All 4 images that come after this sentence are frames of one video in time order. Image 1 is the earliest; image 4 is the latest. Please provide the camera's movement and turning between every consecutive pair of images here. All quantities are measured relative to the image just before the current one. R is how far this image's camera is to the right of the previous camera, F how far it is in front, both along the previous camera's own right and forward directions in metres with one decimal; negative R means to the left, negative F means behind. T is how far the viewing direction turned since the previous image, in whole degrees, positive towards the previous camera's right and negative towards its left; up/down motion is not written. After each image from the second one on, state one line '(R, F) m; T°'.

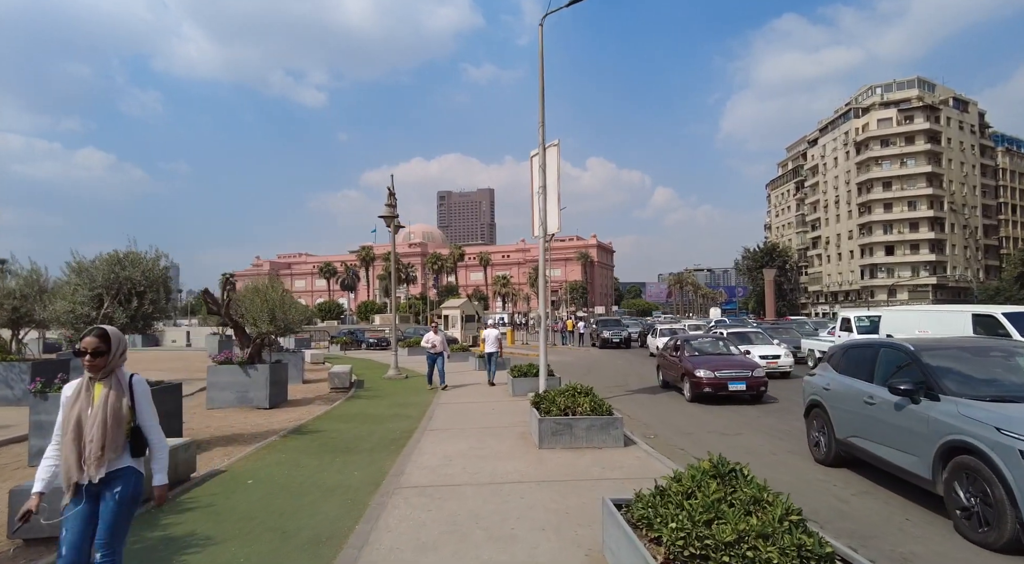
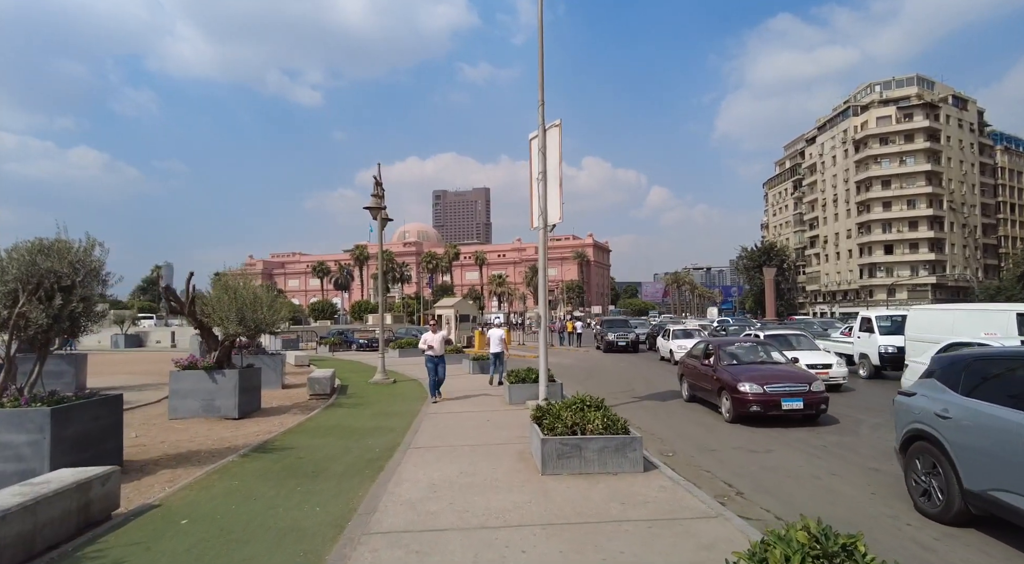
(0.0, +1.3) m; 0°
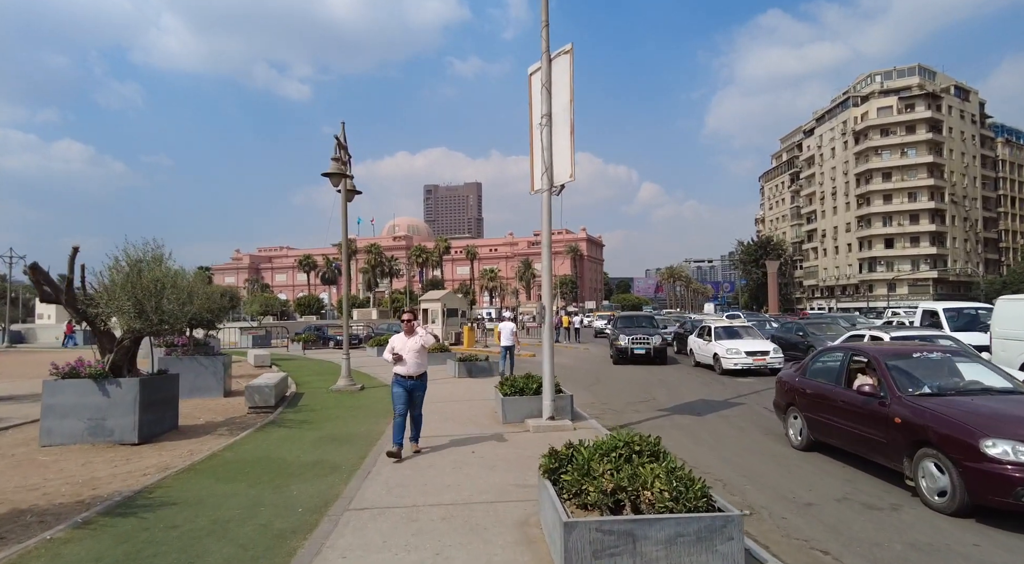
(0.0, +3.1) m; +1°
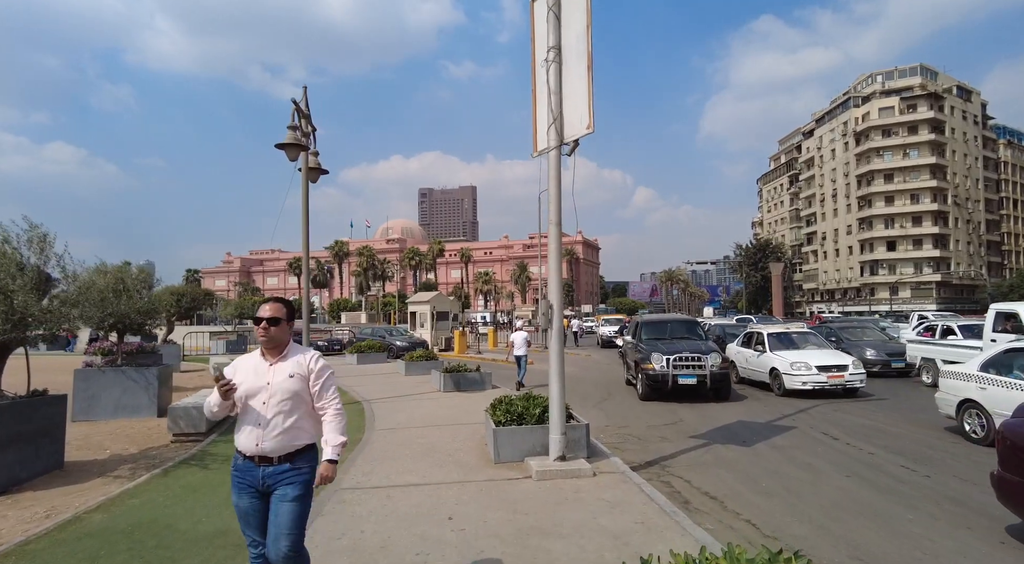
(0.0, +2.4) m; 0°
